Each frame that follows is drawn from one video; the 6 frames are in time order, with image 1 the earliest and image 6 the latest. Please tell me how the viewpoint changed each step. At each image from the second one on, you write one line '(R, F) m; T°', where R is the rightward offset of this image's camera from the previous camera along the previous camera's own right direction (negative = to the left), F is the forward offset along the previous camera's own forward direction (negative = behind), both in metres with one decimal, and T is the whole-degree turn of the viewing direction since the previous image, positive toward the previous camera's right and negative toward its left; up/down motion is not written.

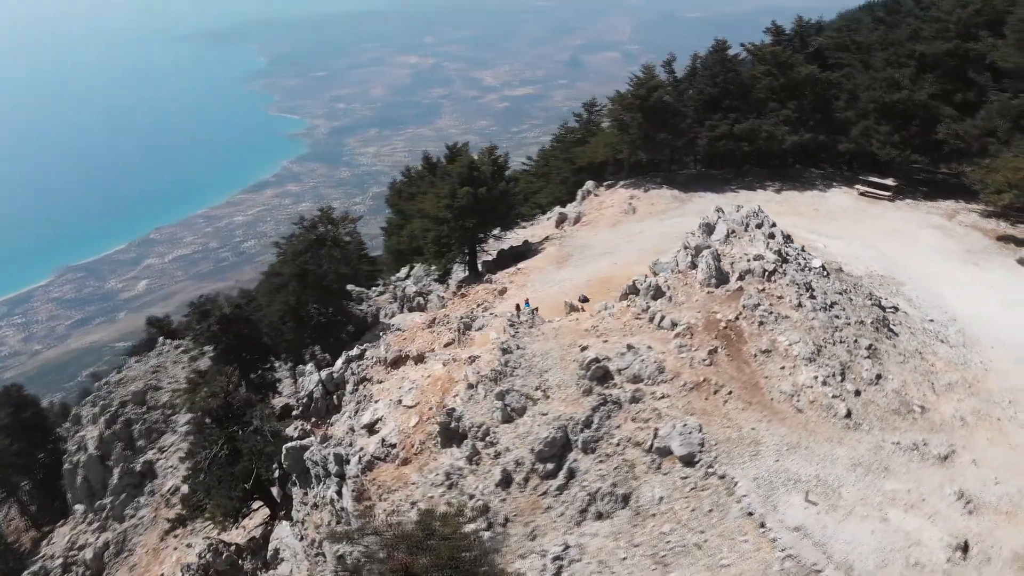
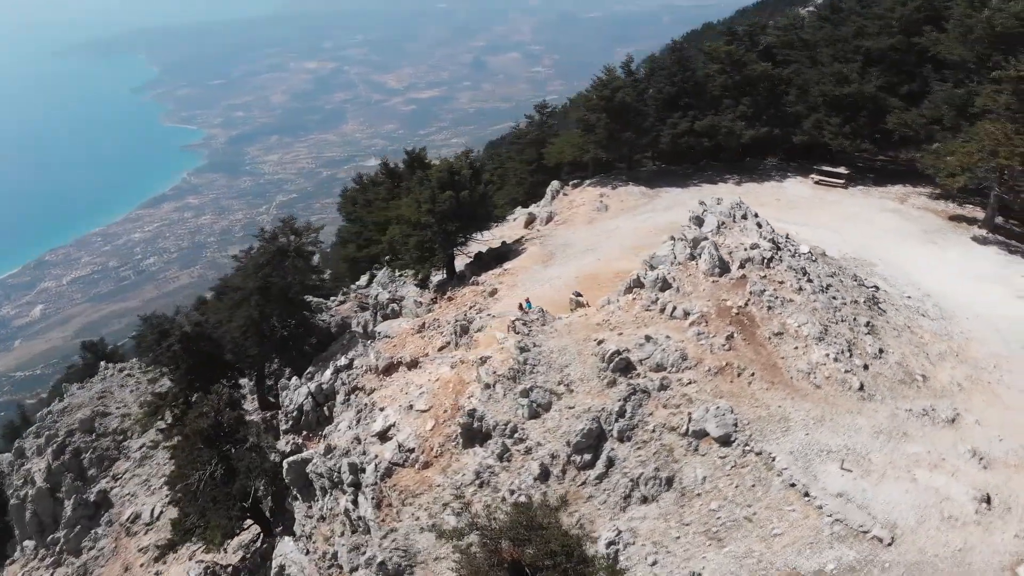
(-2.7, -0.4) m; +6°
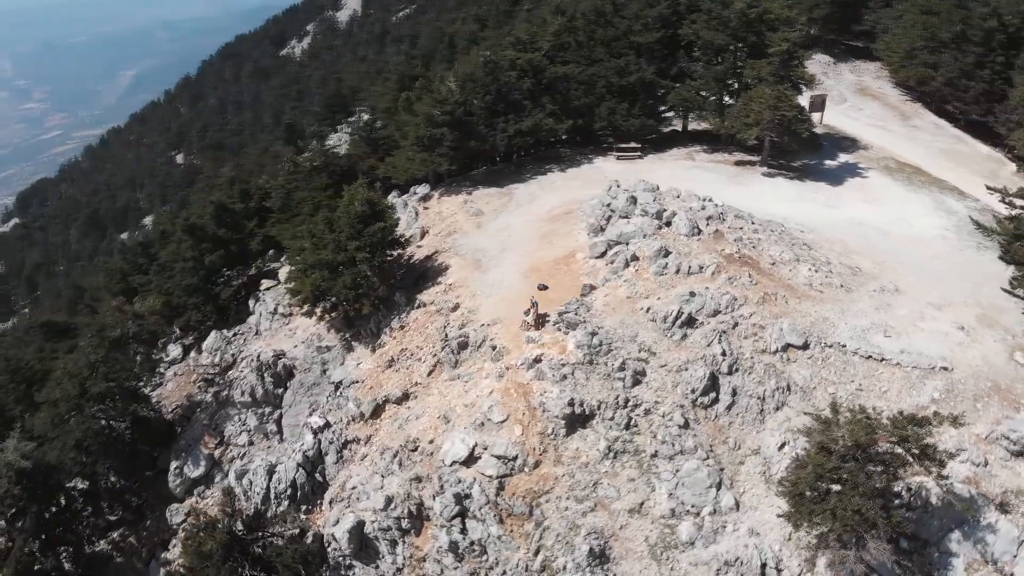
(-13.7, +1.4) m; +30°
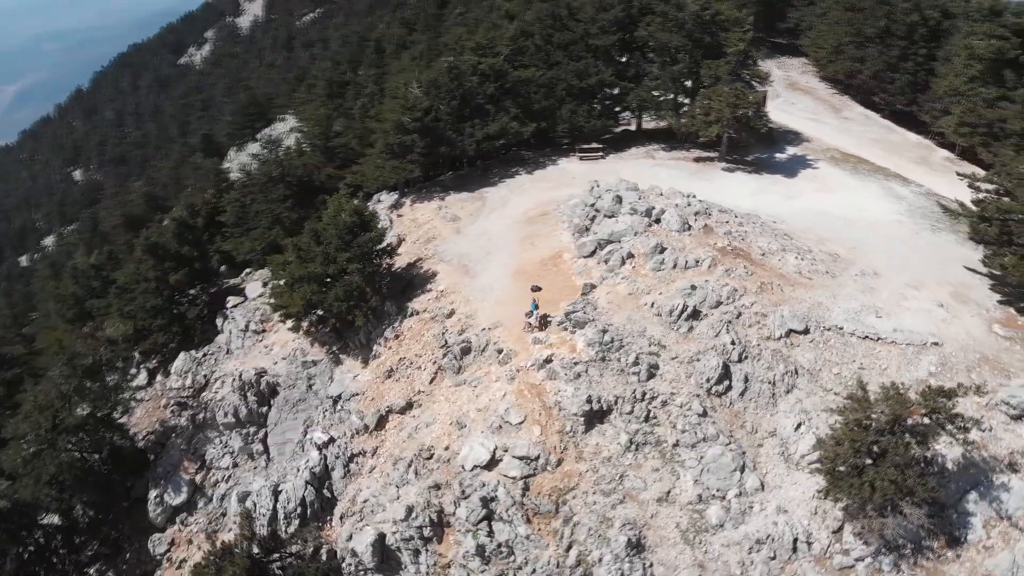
(-3.1, -0.2) m; +6°
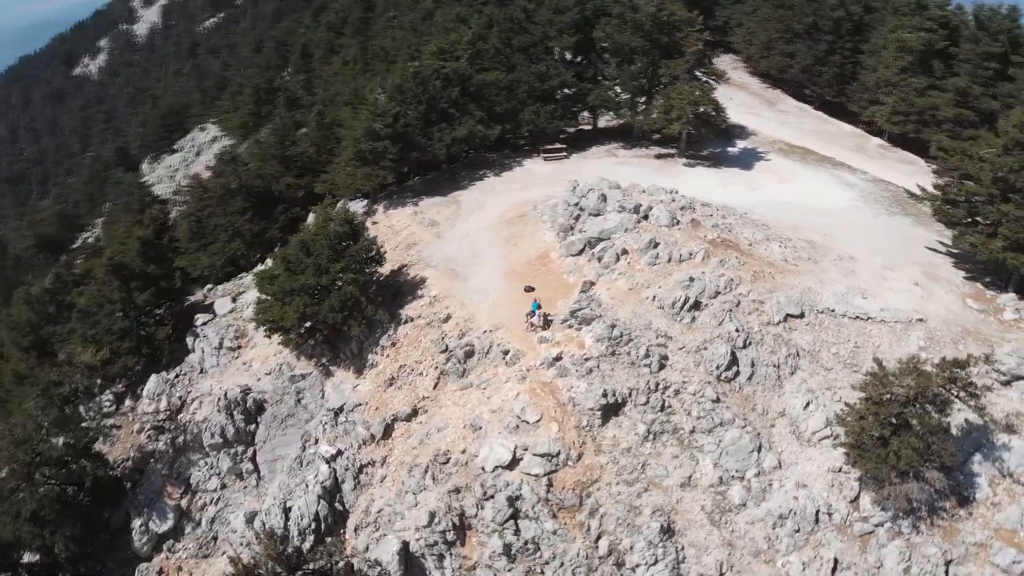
(-3.1, -0.3) m; +6°
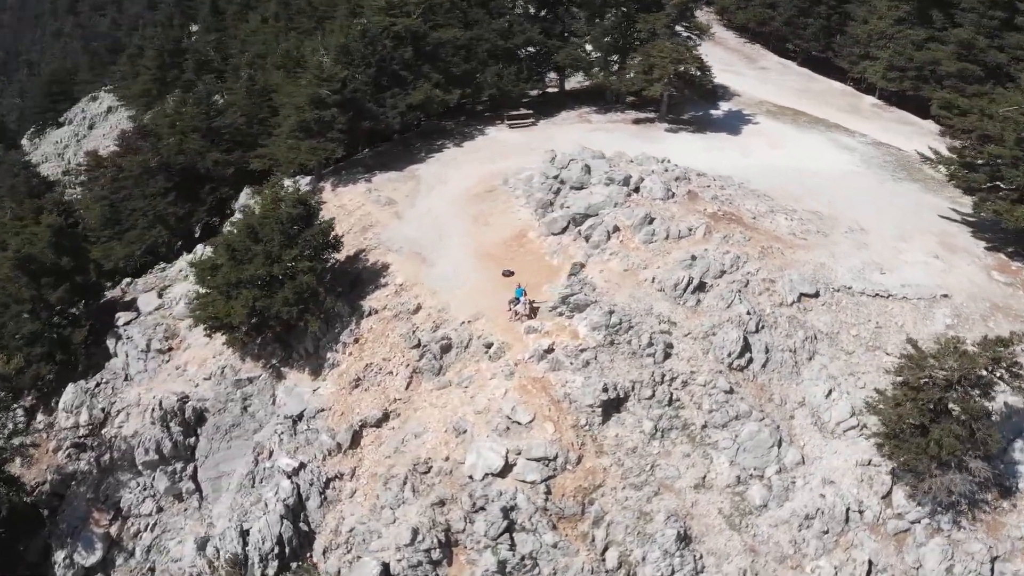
(-1.1, +3.0) m; +4°
